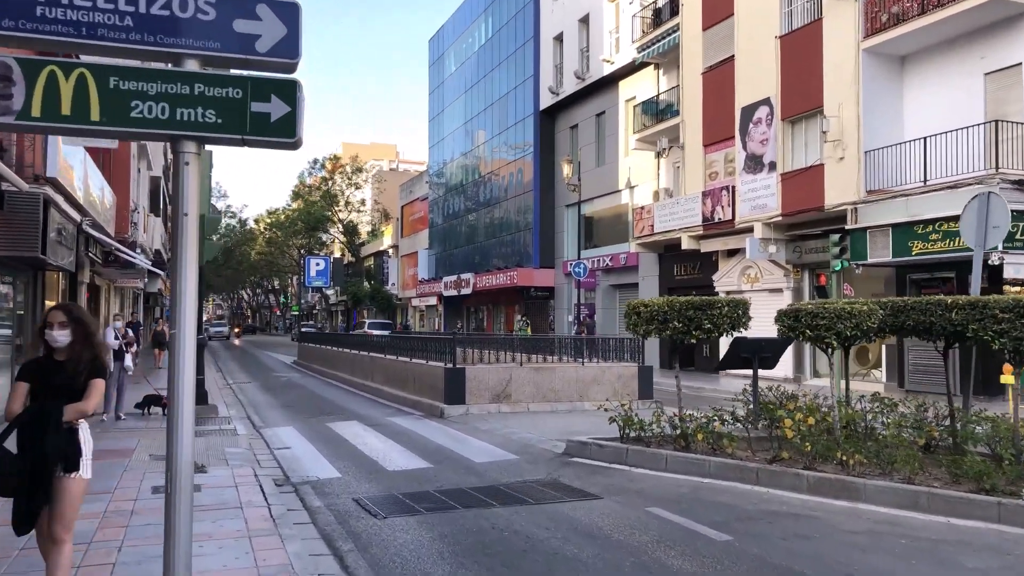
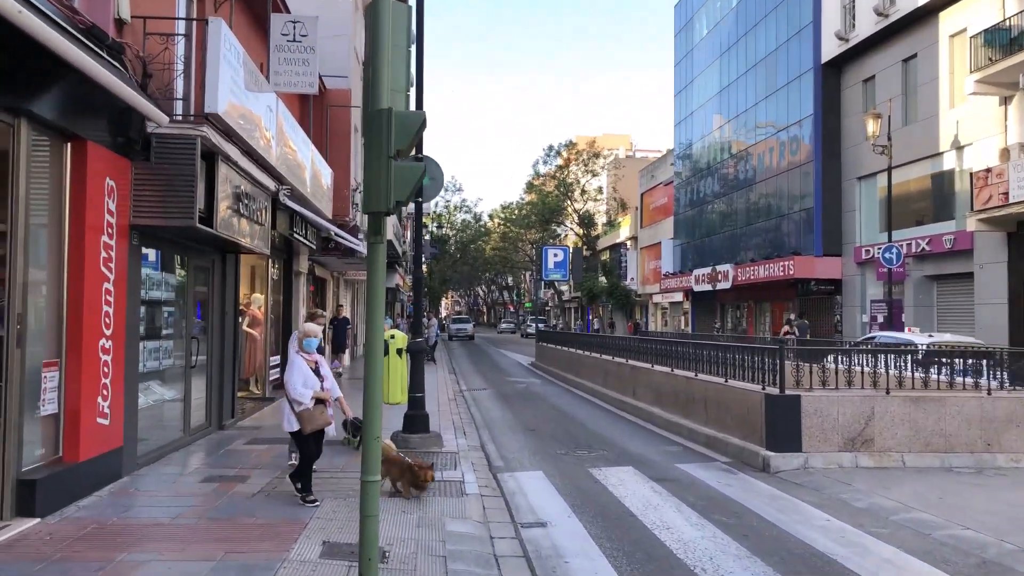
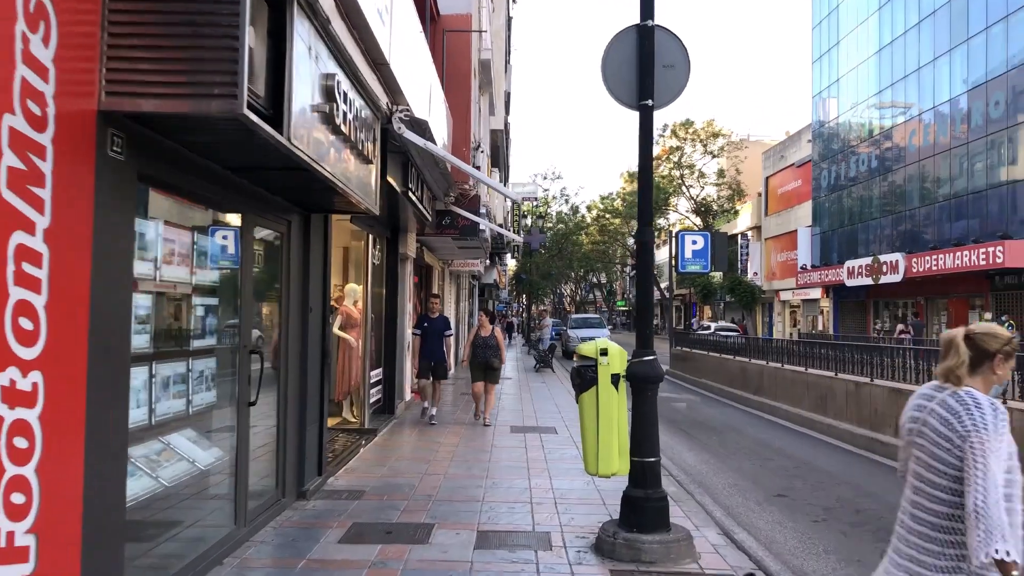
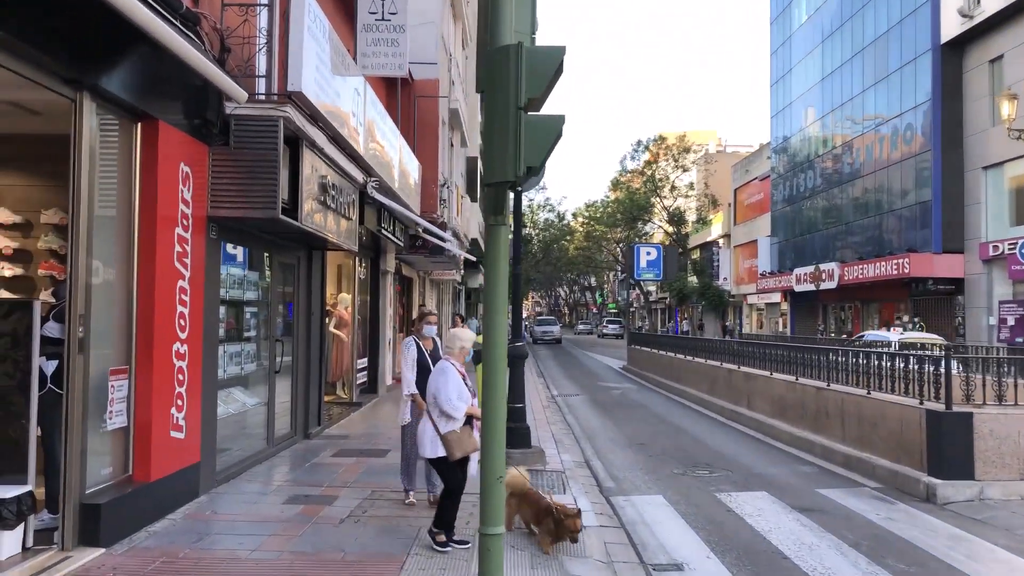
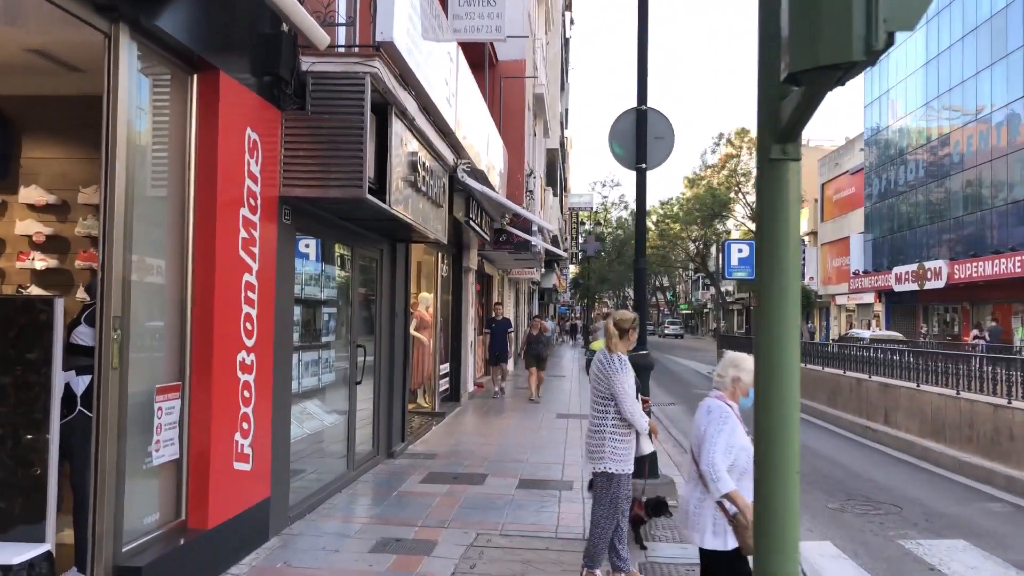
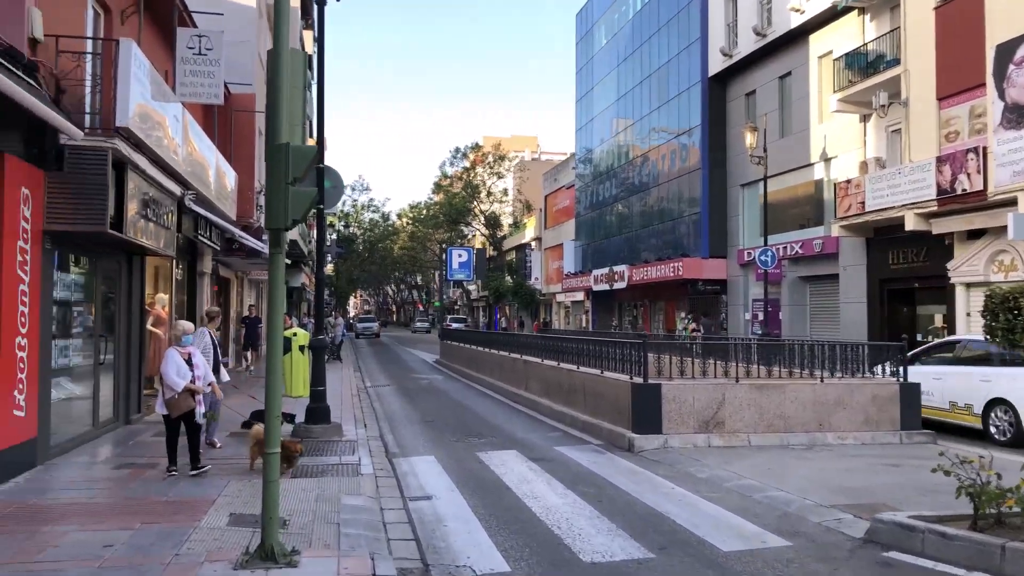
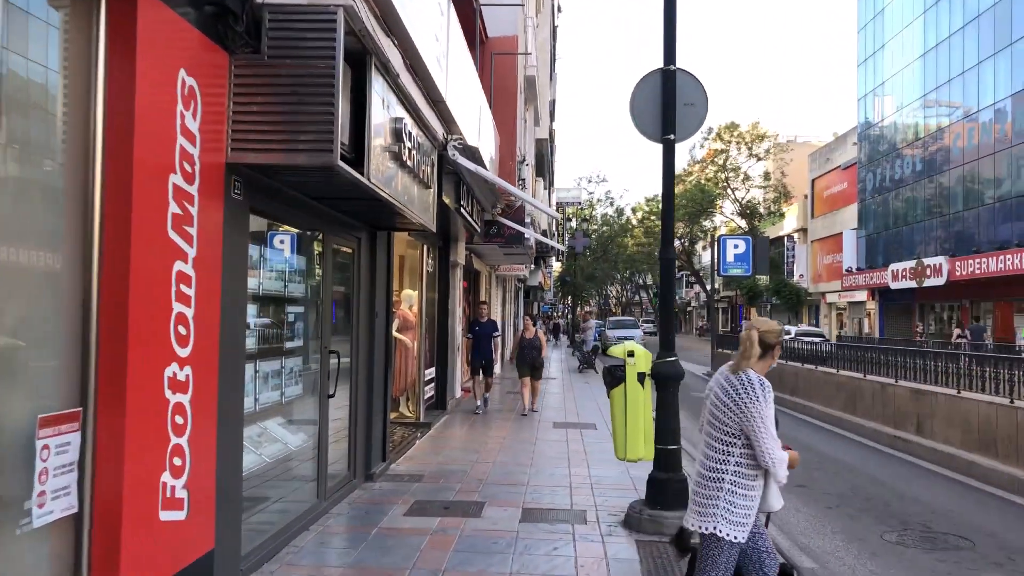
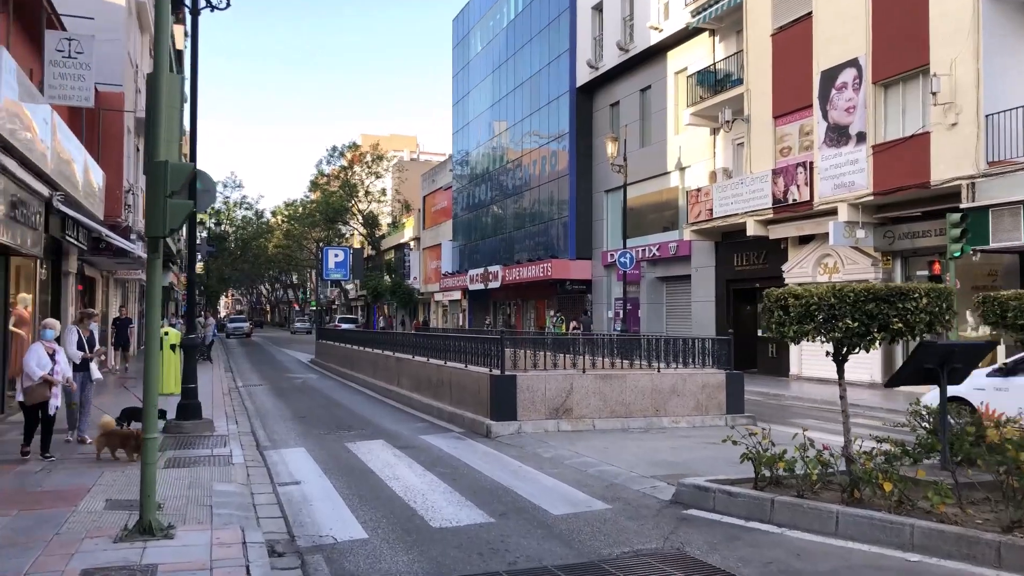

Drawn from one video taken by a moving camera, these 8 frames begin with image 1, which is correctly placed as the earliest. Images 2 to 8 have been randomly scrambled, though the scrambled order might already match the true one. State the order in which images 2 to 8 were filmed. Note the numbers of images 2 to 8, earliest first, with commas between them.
8, 6, 2, 4, 5, 7, 3
